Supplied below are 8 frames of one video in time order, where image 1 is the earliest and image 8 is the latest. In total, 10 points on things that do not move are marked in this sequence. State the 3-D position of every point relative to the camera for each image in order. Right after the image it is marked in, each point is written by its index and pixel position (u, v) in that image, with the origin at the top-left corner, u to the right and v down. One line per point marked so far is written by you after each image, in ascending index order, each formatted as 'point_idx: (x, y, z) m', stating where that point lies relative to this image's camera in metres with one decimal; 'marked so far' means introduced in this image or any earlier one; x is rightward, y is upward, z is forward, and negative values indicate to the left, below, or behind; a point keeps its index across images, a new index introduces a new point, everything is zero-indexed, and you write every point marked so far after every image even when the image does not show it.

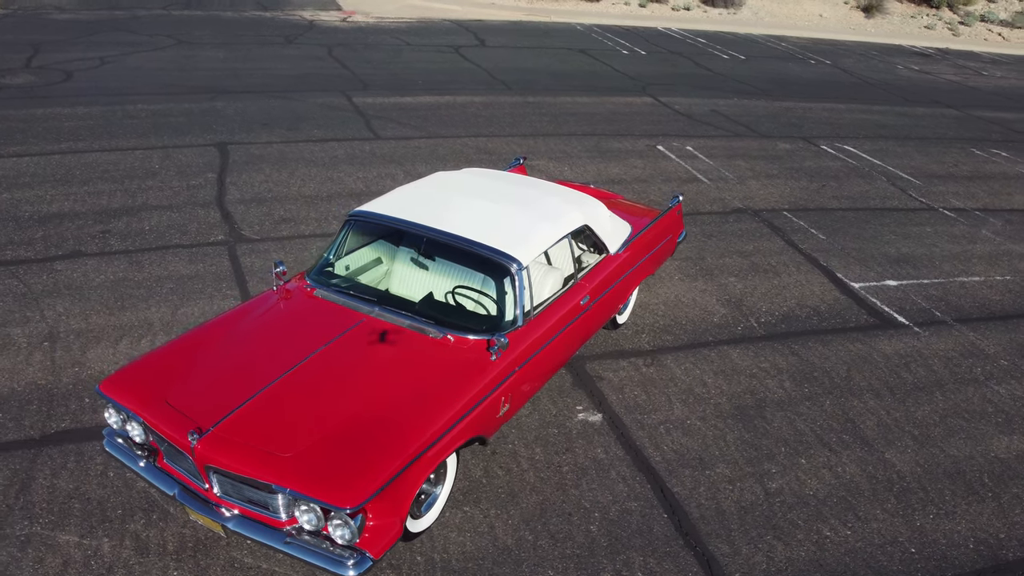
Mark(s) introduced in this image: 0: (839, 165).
0: (+4.9, +1.8, +12.3) m
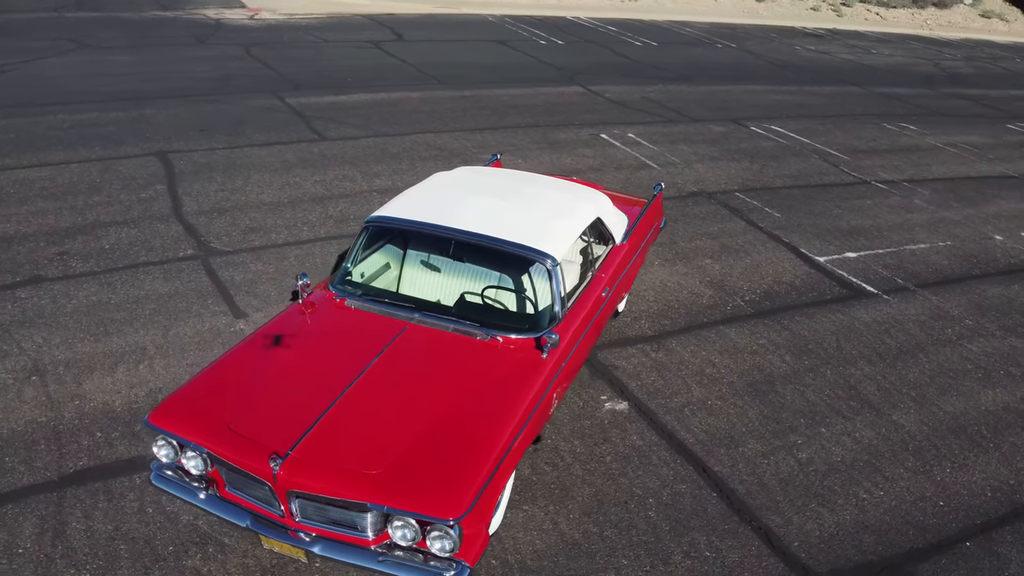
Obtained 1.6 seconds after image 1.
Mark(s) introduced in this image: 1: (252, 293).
0: (+4.0, +2.2, +12.8) m
1: (-2.3, 0.0, +7.4) m
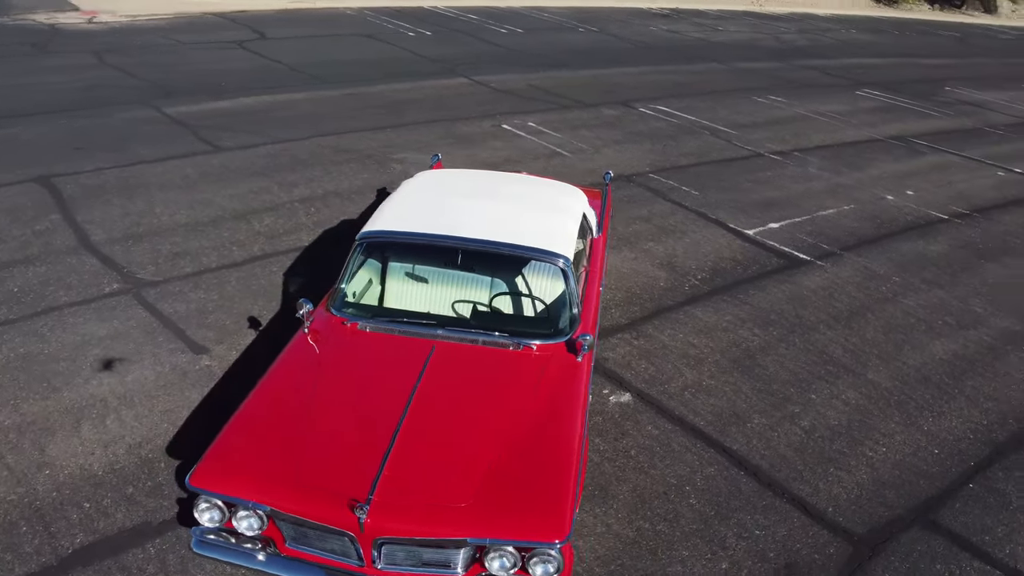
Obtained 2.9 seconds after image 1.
0: (+2.5, +2.6, +13.2) m
1: (-2.5, -0.3, +6.8) m
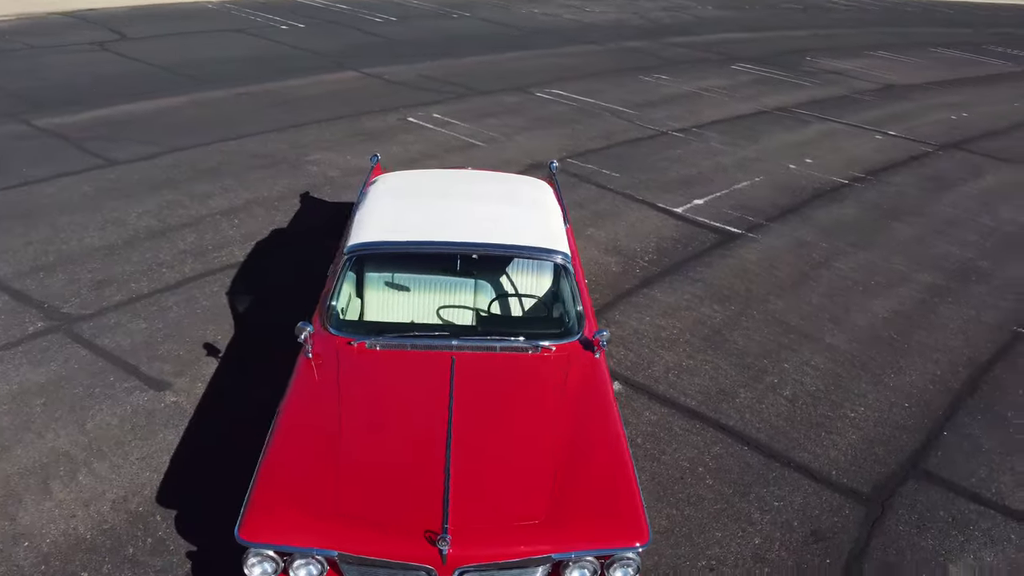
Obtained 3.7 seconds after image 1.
0: (+0.9, +2.9, +13.3) m
1: (-2.7, -0.5, +6.3) m
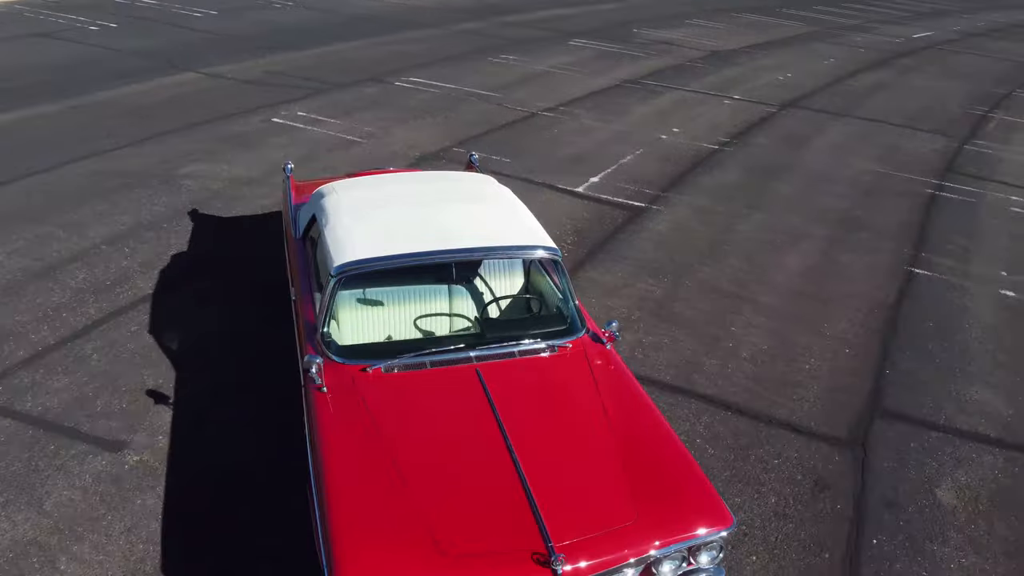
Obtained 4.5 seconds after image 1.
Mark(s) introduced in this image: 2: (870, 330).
0: (-1.3, +3.1, +13.1) m
1: (-2.8, -0.8, +5.6) m
2: (+3.1, -0.4, +7.1) m
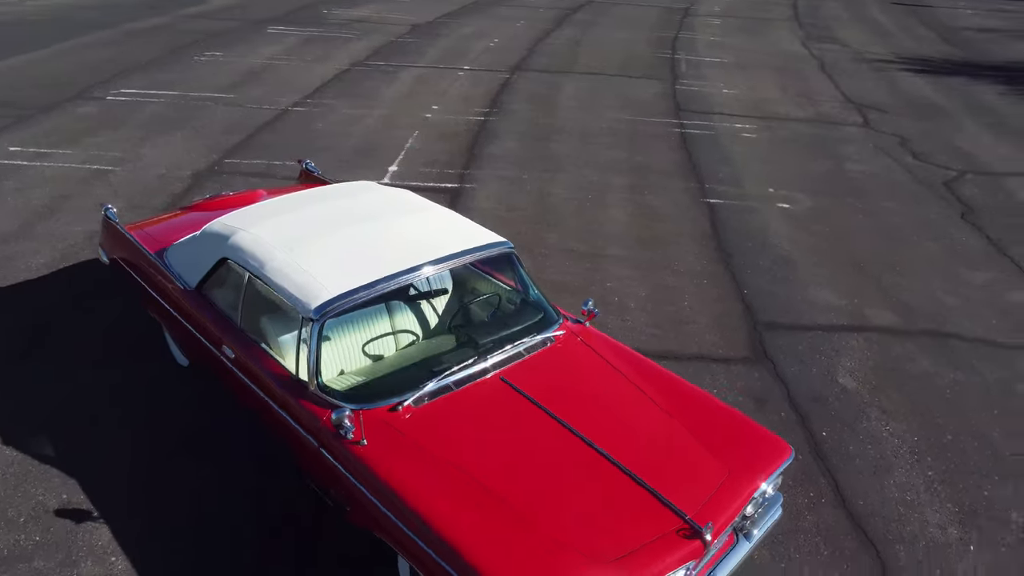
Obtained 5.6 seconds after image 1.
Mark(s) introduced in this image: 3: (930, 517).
0: (-5.0, +2.6, +11.7) m
1: (-2.7, -1.5, +4.4) m
2: (+1.9, +0.3, +8.0) m
3: (+2.6, -1.4, +5.0) m
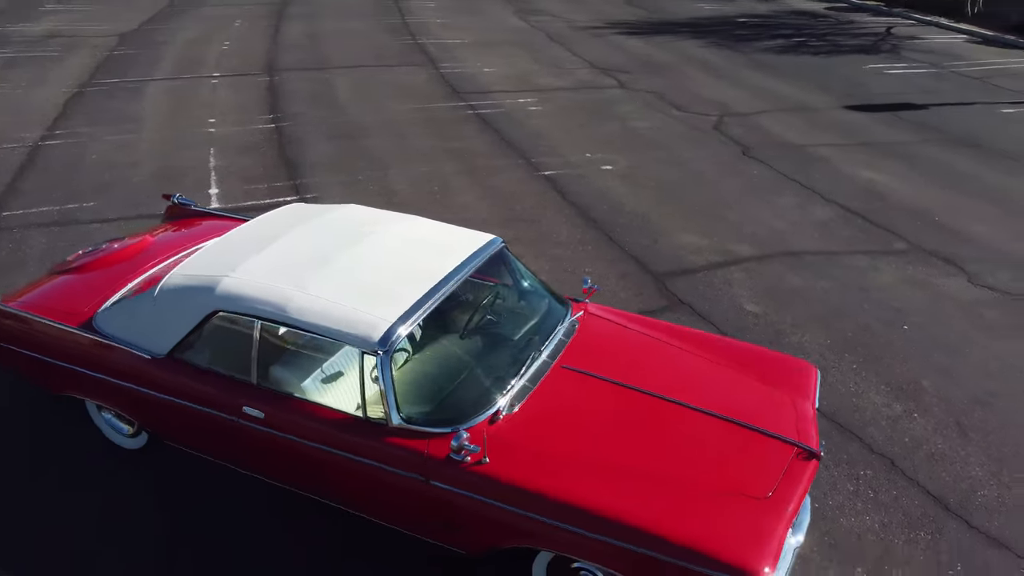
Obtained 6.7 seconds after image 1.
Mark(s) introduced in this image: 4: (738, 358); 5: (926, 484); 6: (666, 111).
0: (-7.4, +1.4, +9.5) m
1: (-1.9, -1.9, +3.6) m
2: (+0.7, +0.6, +8.5) m
3: (+2.7, -0.8, +6.0) m
4: (+1.3, -0.4, +4.8) m
5: (+2.7, -1.3, +5.3) m
6: (+2.4, +2.7, +12.6) m
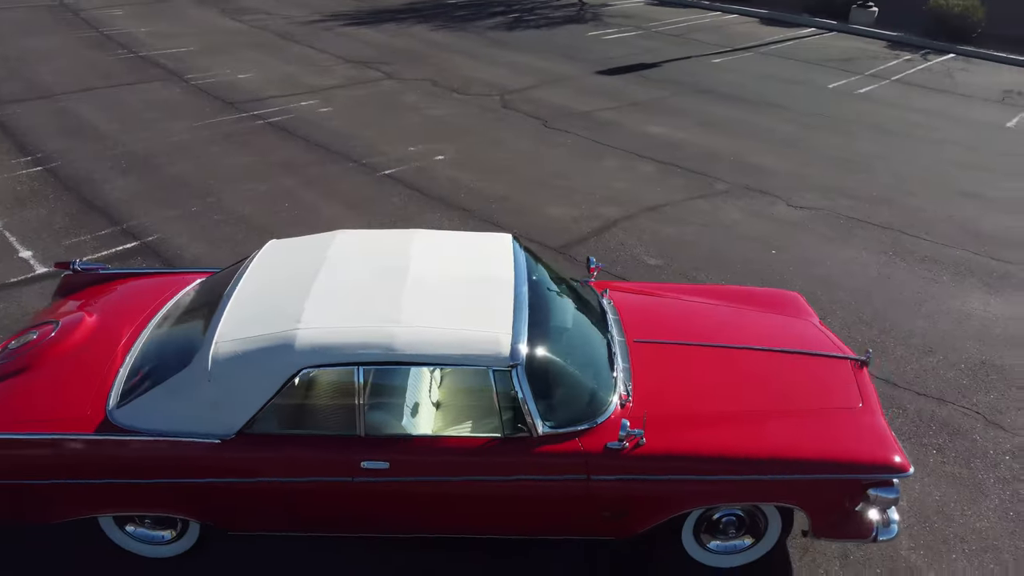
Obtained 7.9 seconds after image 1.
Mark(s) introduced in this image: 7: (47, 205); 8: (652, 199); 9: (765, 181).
0: (-8.4, -0.2, +6.5) m
1: (-0.7, -2.2, +3.2) m
2: (-0.6, +0.7, +8.6) m
3: (+2.4, -0.2, +7.0) m
4: (+1.5, -0.1, +5.4) m
5: (+2.8, -0.6, +6.4) m
6: (-1.0, +3.0, +12.9) m
7: (-4.9, +0.9, +8.7) m
8: (+1.6, +1.0, +9.3) m
9: (+3.0, +1.3, +9.9) m
